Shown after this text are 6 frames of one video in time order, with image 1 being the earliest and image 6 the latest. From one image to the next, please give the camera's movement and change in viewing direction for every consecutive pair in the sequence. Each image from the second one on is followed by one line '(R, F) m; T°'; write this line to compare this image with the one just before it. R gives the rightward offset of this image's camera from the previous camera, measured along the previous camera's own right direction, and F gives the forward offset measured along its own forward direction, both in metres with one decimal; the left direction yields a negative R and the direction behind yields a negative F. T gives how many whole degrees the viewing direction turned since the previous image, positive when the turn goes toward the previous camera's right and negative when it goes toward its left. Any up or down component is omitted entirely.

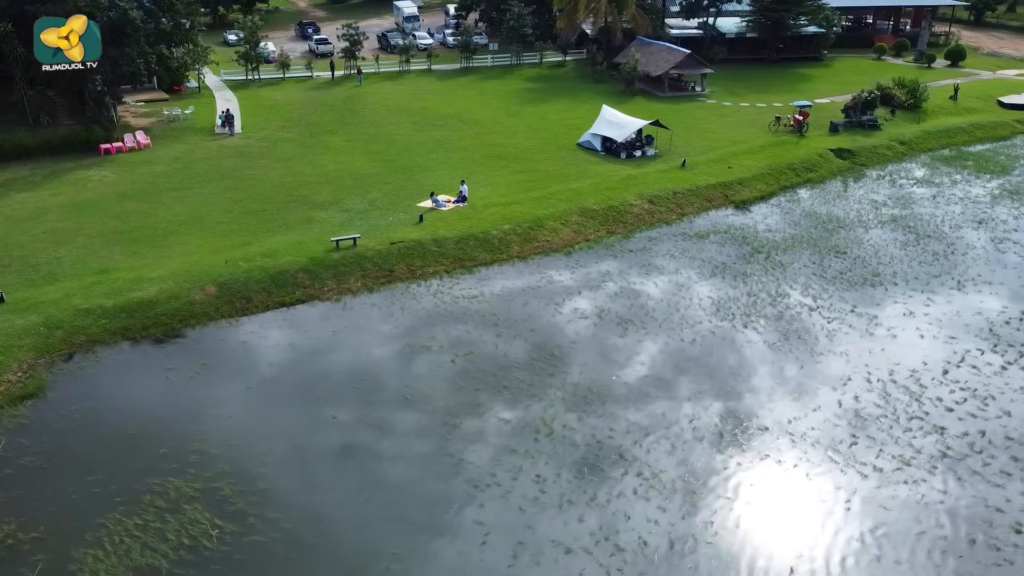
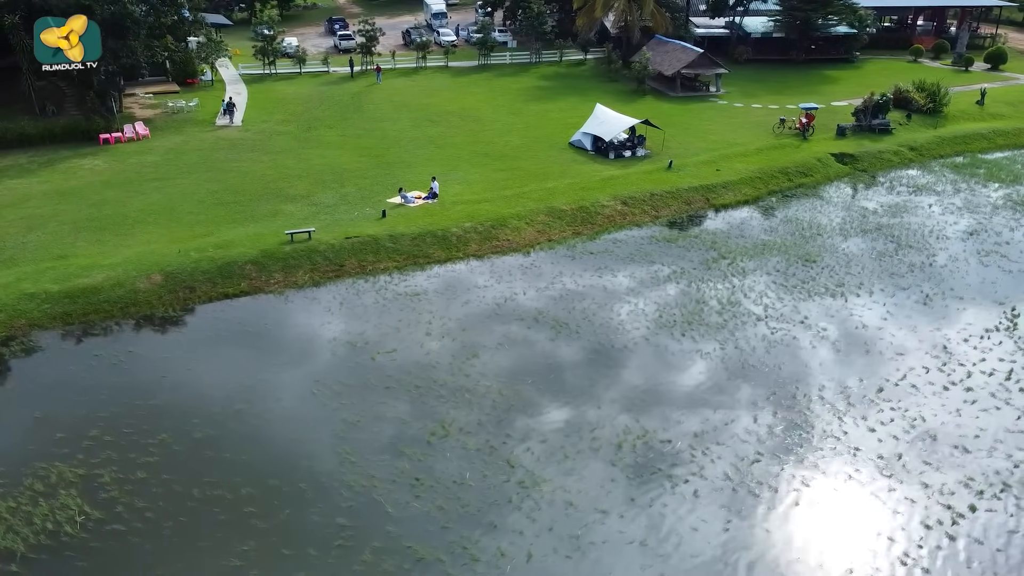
(+3.5, +0.5) m; -4°
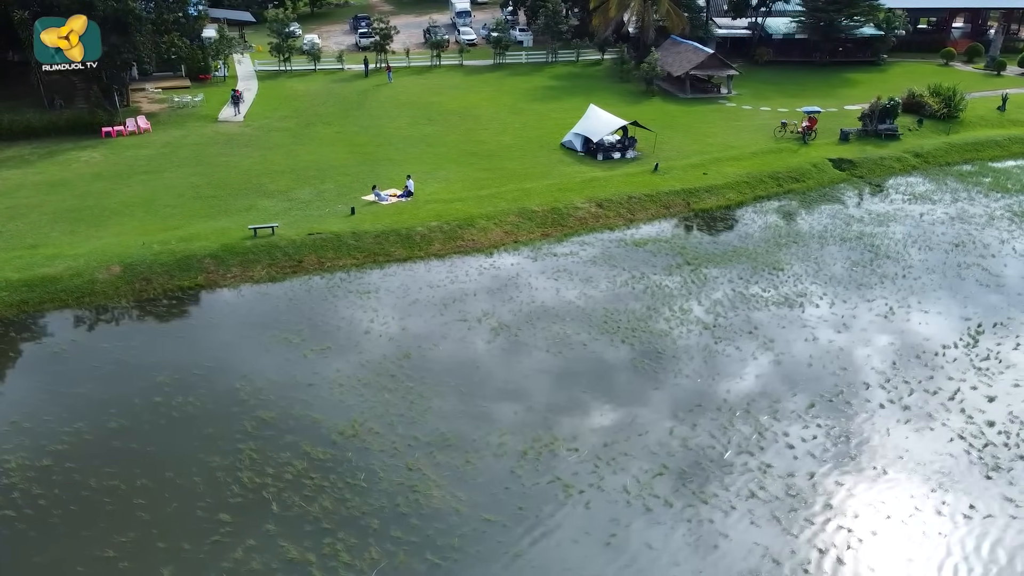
(+3.0, +0.3) m; -3°
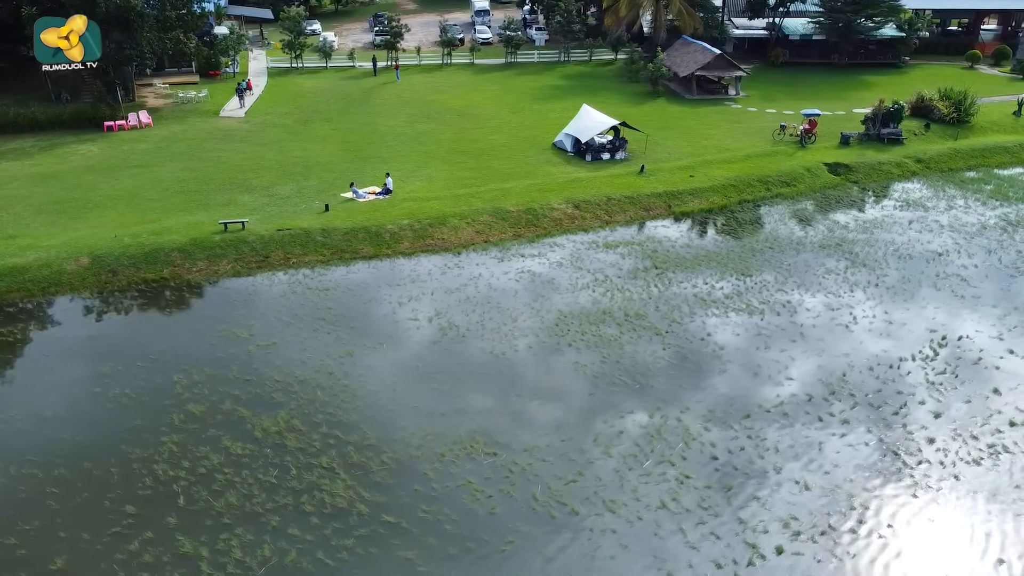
(+2.5, +0.3) m; -3°
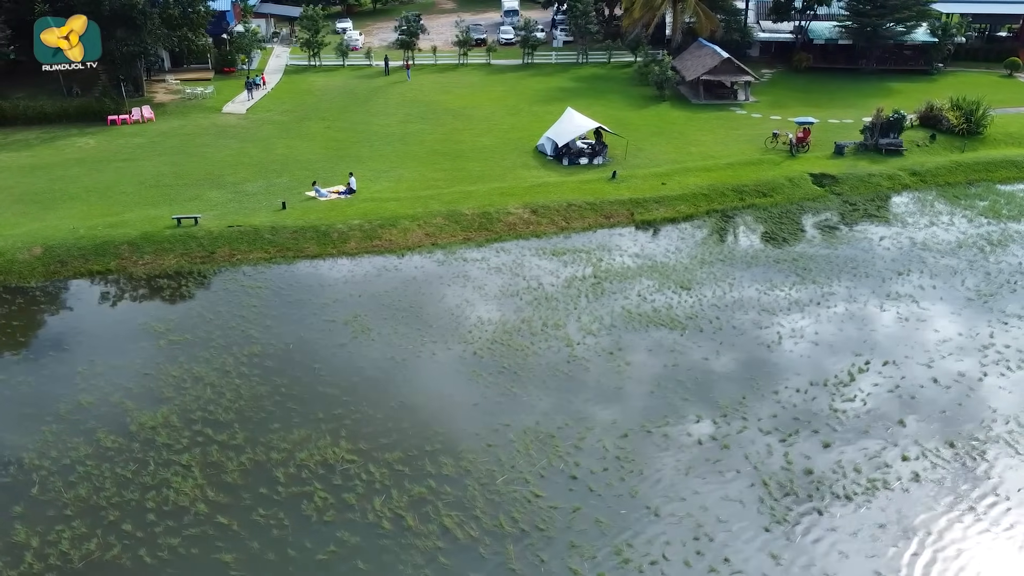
(+4.1, +0.4) m; -5°
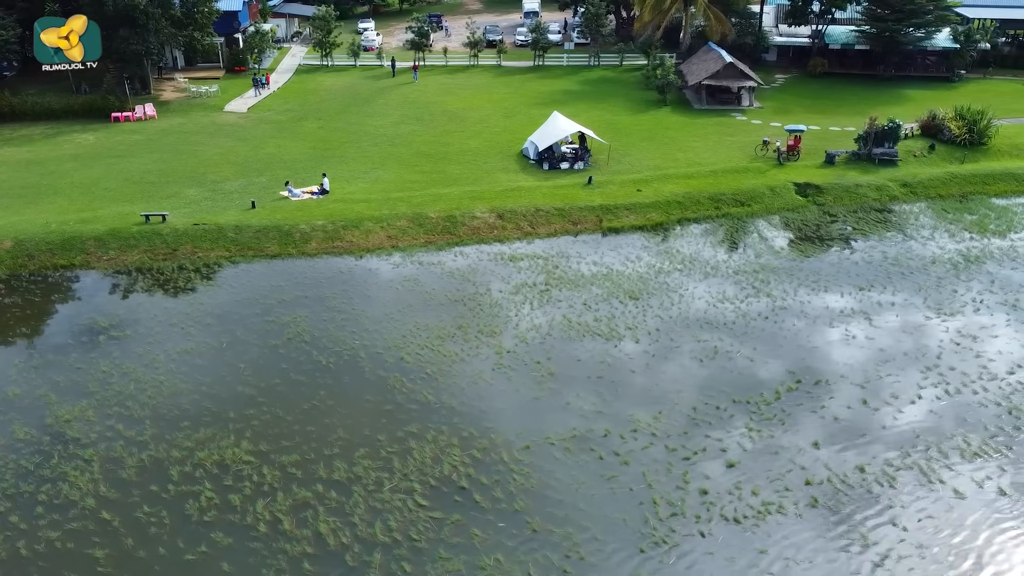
(+3.0, +0.2) m; -3°
